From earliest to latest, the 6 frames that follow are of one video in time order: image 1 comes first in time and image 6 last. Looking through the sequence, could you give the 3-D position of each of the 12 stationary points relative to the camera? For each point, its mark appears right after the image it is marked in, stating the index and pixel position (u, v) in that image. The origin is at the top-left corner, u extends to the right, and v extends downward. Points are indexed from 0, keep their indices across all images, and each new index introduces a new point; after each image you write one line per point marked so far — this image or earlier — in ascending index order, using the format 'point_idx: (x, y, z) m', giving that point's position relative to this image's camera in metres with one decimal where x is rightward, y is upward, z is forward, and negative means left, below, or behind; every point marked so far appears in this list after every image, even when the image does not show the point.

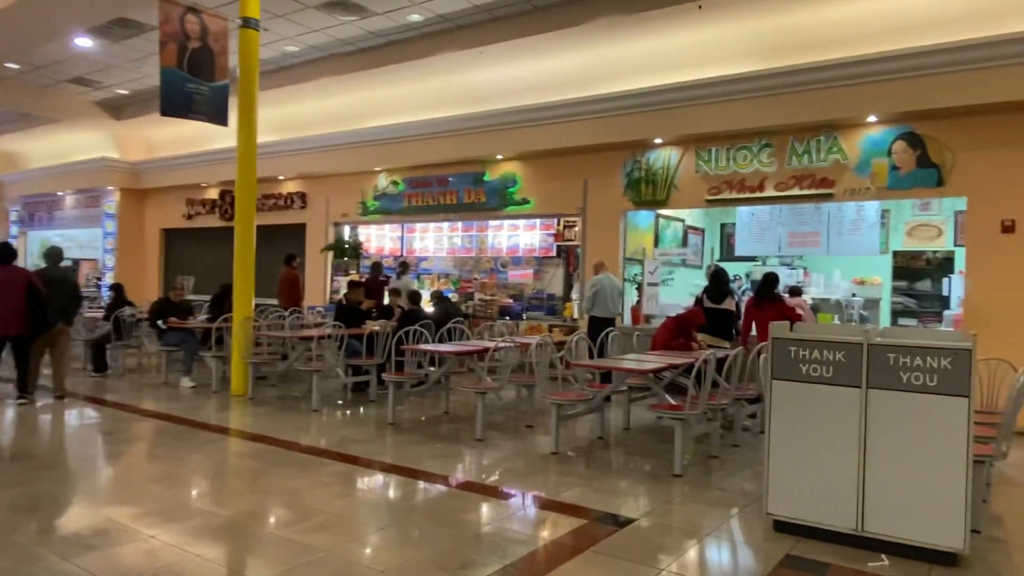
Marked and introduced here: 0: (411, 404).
0: (-1.0, -1.2, +7.2) m
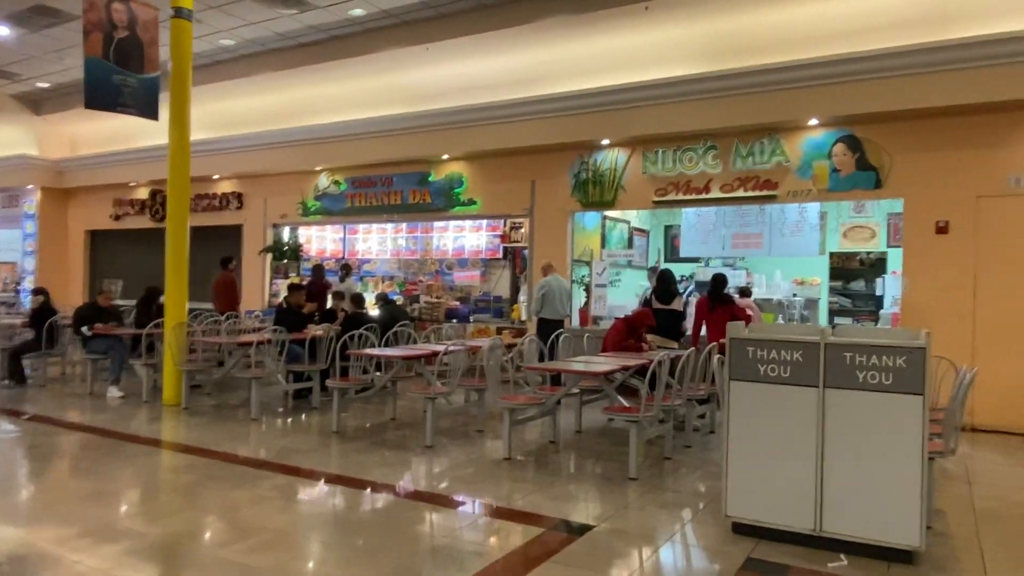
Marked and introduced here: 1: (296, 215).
0: (-1.5, -1.2, +7.0) m
1: (-3.5, +1.2, +11.6) m
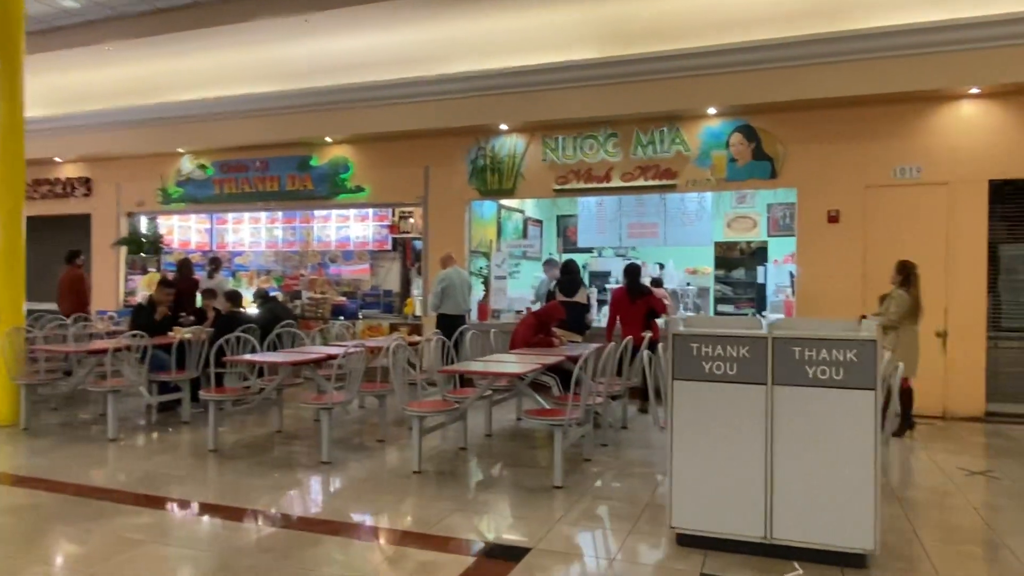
0: (-2.4, -1.2, +6.2) m
1: (-5.2, +1.2, +10.4) m
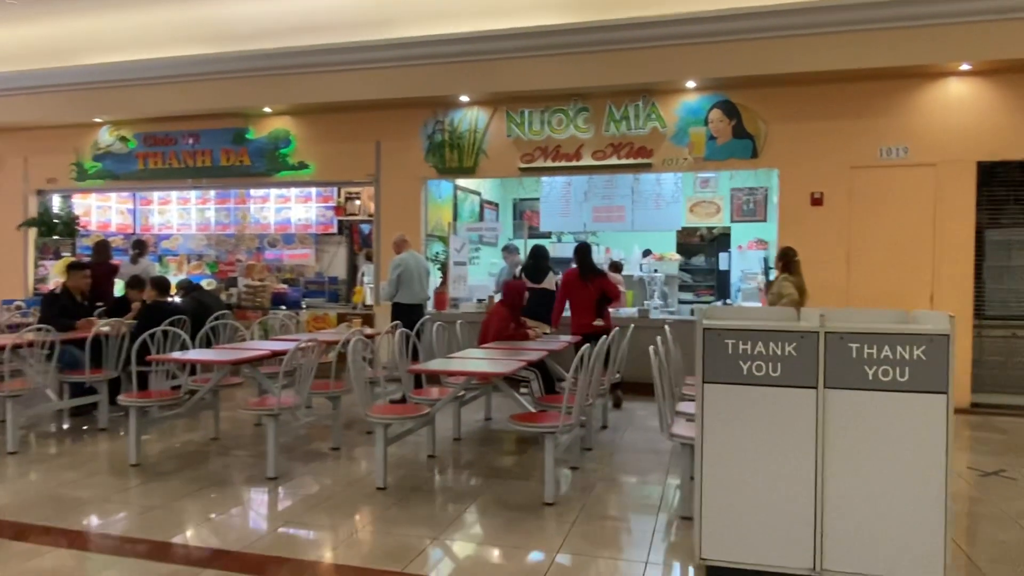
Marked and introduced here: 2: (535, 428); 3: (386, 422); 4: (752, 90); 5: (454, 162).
0: (-2.6, -1.1, +5.4) m
1: (-5.7, +1.4, +9.3) m
2: (+0.1, -0.8, +3.9) m
3: (-0.7, -0.8, +4.1) m
4: (+2.3, +1.9, +6.8) m
5: (-0.6, +1.3, +7.6) m
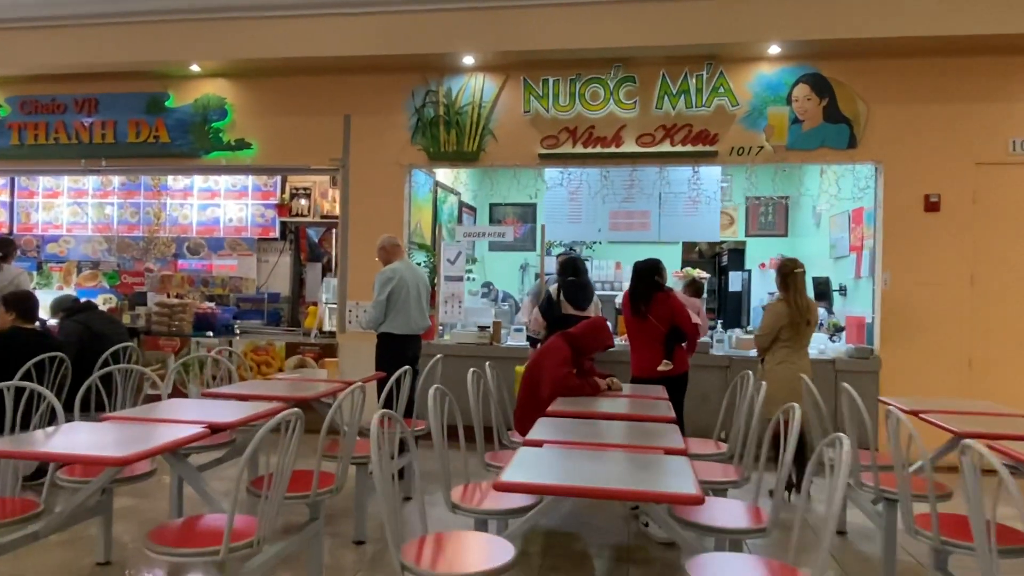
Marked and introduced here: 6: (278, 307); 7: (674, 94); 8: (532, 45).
0: (-2.3, -1.2, +3.3) m
1: (-5.8, +1.2, +6.9) m
2: (+0.6, -0.9, +2.1) m
3: (-0.3, -0.9, +2.3) m
4: (+2.5, +1.7, +5.3) m
5: (-0.5, +1.2, +5.7) m
6: (-2.0, -0.2, +6.4) m
7: (+1.2, +1.5, +5.5) m
8: (+0.1, +1.8, +5.3) m
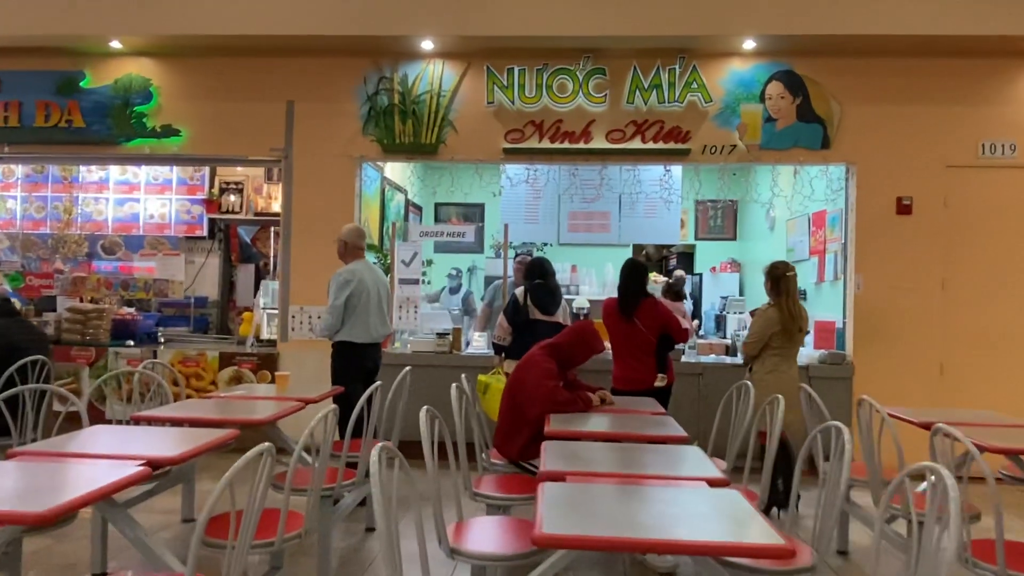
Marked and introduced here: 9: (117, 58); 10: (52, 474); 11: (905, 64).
0: (-2.3, -1.2, +2.7) m
1: (-6.2, +1.2, +5.9) m
2: (+0.7, -0.9, +1.8) m
3: (-0.2, -0.9, +1.9) m
4: (+2.2, +1.6, +5.1) m
5: (-0.8, +1.1, +5.3) m
6: (-2.4, -0.2, +5.7) m
7: (+0.9, +1.4, +5.2) m
8: (-0.1, +1.8, +5.0) m
9: (-3.1, +1.8, +5.6) m
10: (-1.4, -0.5, +2.2) m
11: (+2.8, +1.6, +5.1) m
